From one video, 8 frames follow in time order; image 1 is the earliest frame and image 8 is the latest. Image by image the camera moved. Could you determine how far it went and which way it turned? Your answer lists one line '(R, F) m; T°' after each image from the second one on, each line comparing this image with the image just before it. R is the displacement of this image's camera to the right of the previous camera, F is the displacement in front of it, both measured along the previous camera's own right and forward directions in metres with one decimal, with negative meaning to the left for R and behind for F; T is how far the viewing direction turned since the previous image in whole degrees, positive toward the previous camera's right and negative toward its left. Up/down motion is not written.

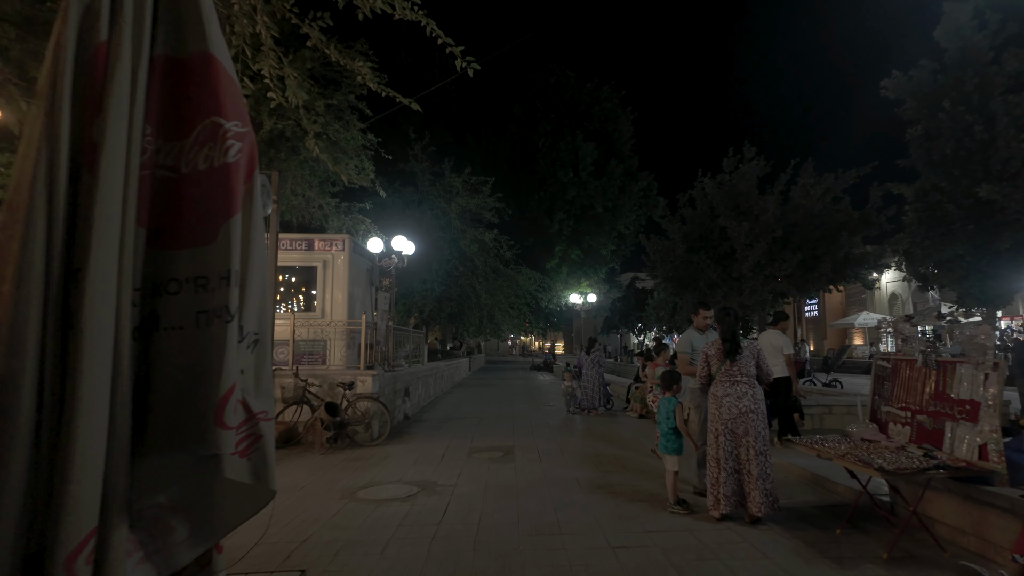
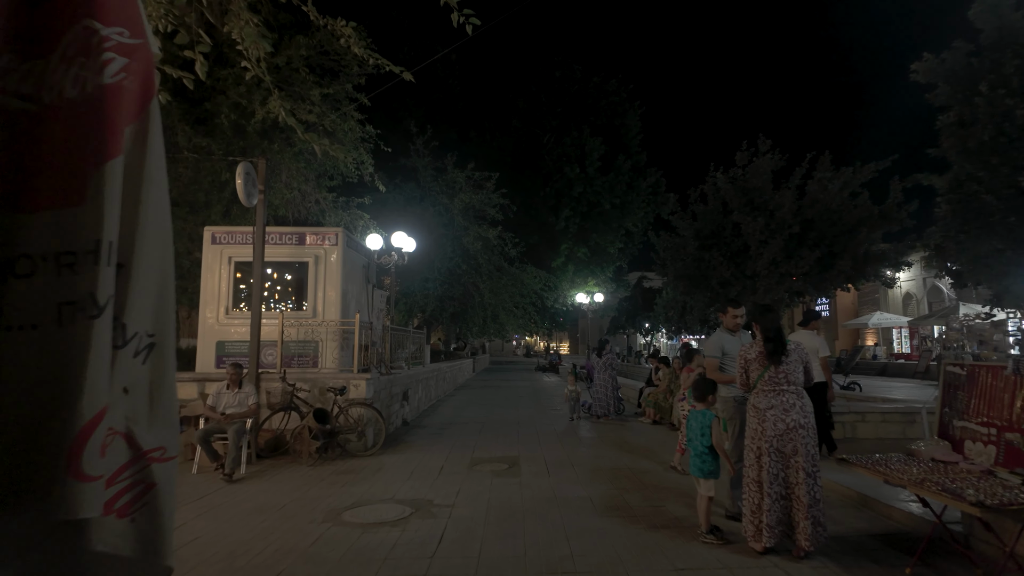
(0.0, +0.8) m; 0°
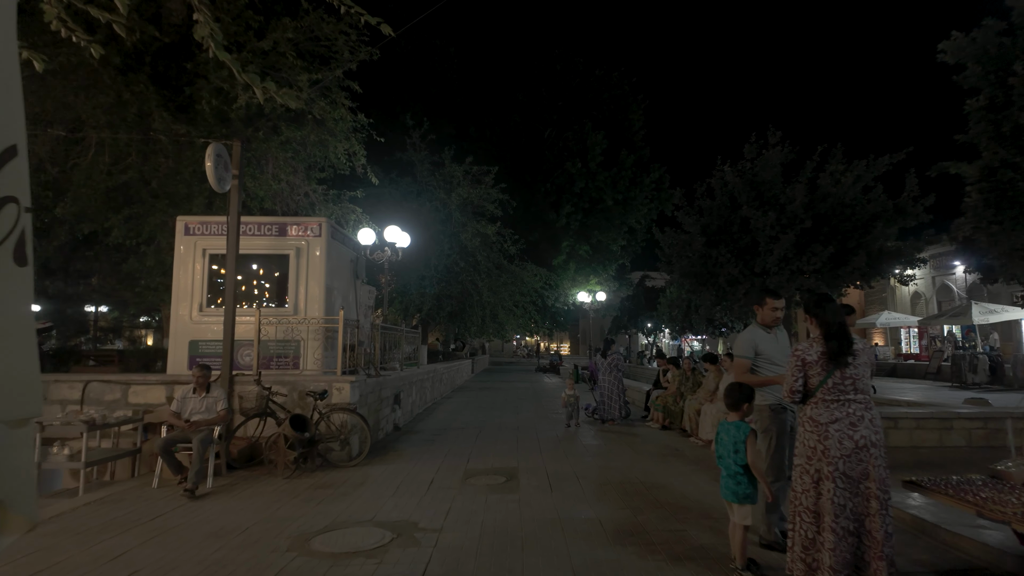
(0.0, +0.8) m; 0°
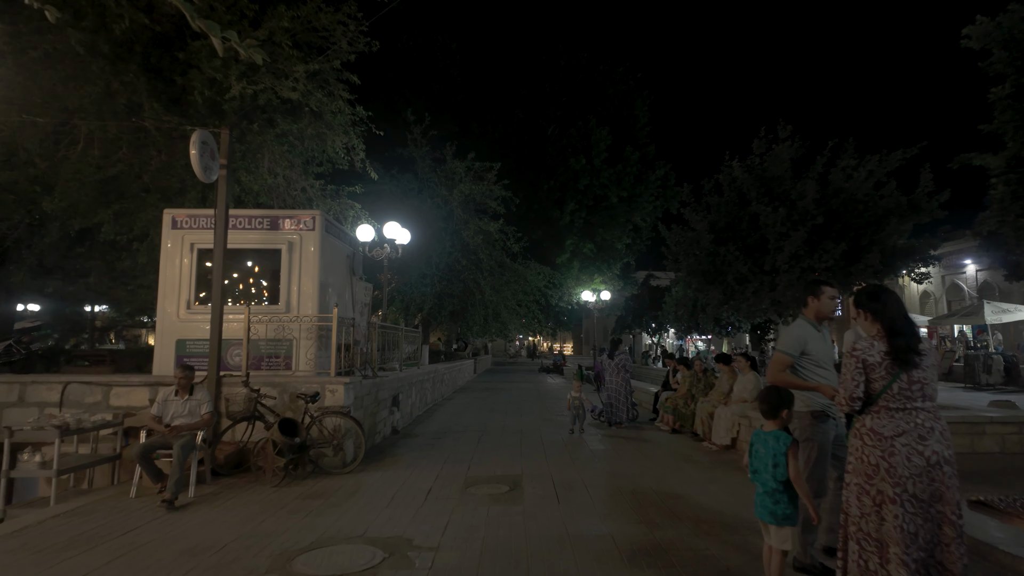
(0.0, +0.5) m; 0°
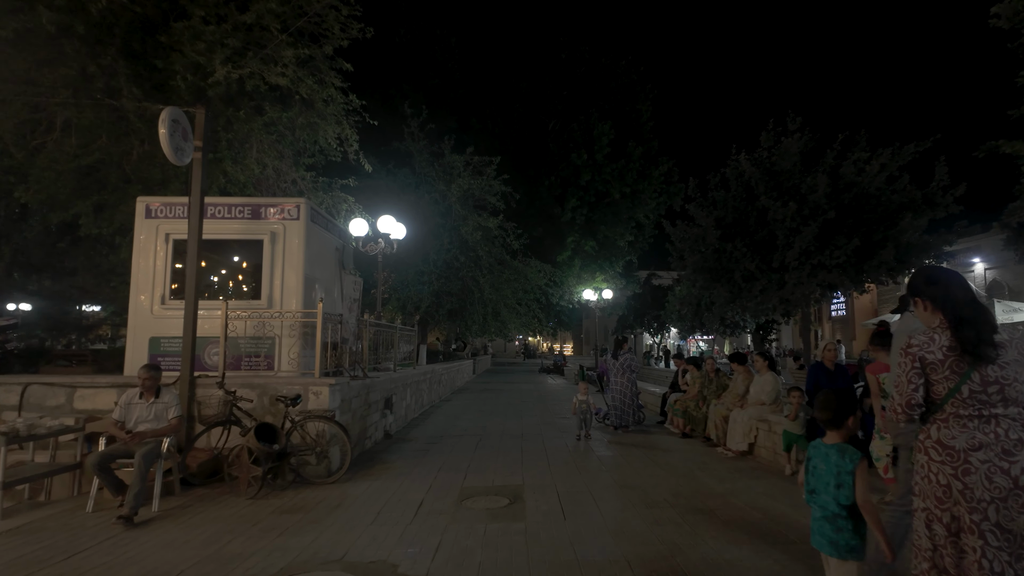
(0.0, +0.7) m; 0°
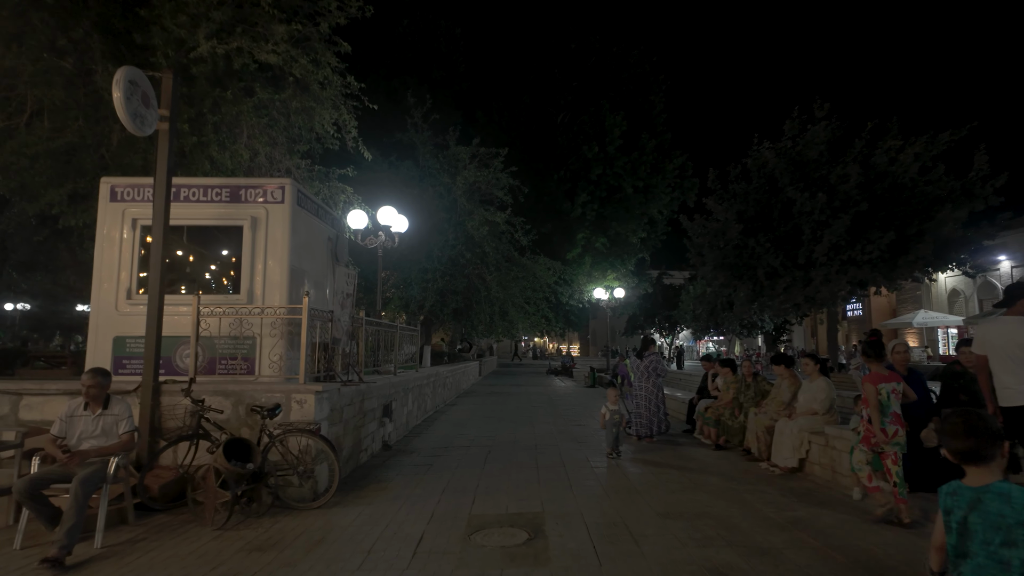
(-0.1, +1.1) m; 0°
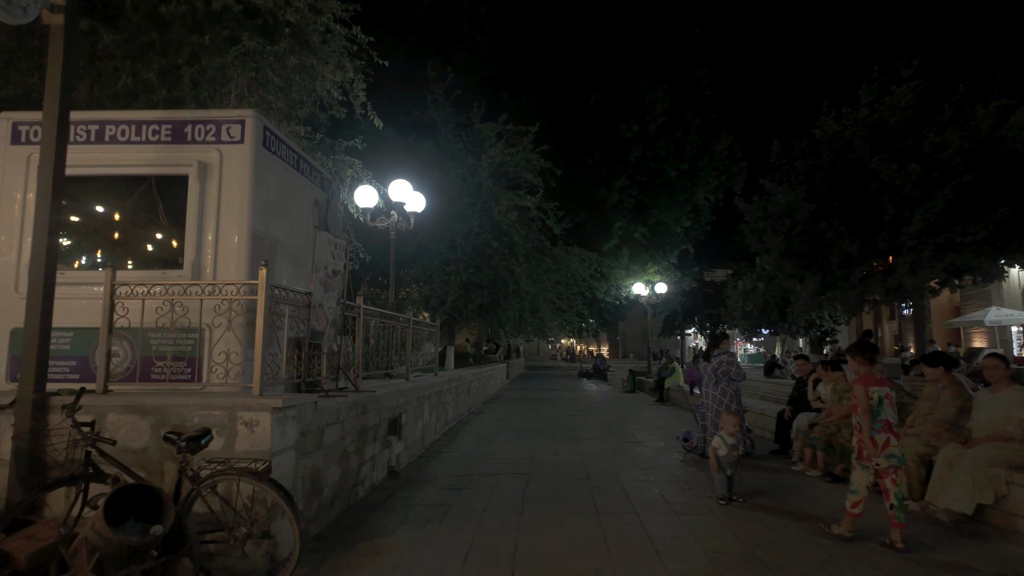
(-0.2, +2.2) m; -2°
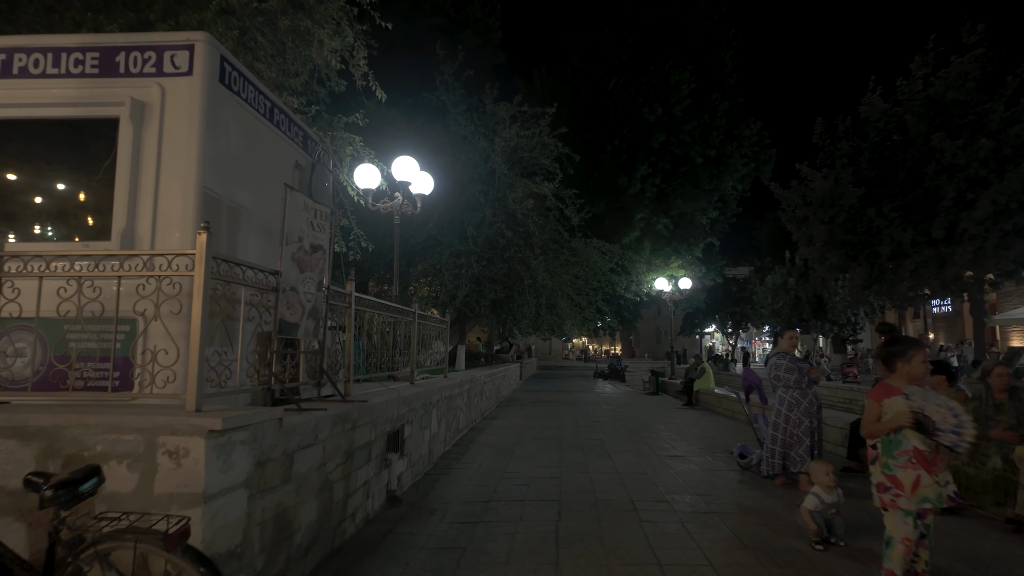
(-0.2, +1.3) m; -1°
